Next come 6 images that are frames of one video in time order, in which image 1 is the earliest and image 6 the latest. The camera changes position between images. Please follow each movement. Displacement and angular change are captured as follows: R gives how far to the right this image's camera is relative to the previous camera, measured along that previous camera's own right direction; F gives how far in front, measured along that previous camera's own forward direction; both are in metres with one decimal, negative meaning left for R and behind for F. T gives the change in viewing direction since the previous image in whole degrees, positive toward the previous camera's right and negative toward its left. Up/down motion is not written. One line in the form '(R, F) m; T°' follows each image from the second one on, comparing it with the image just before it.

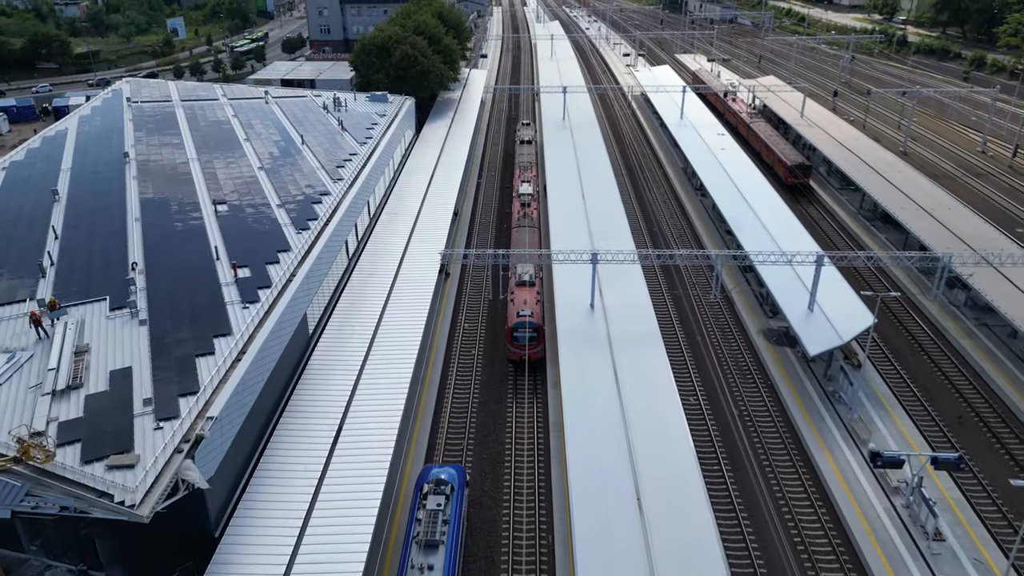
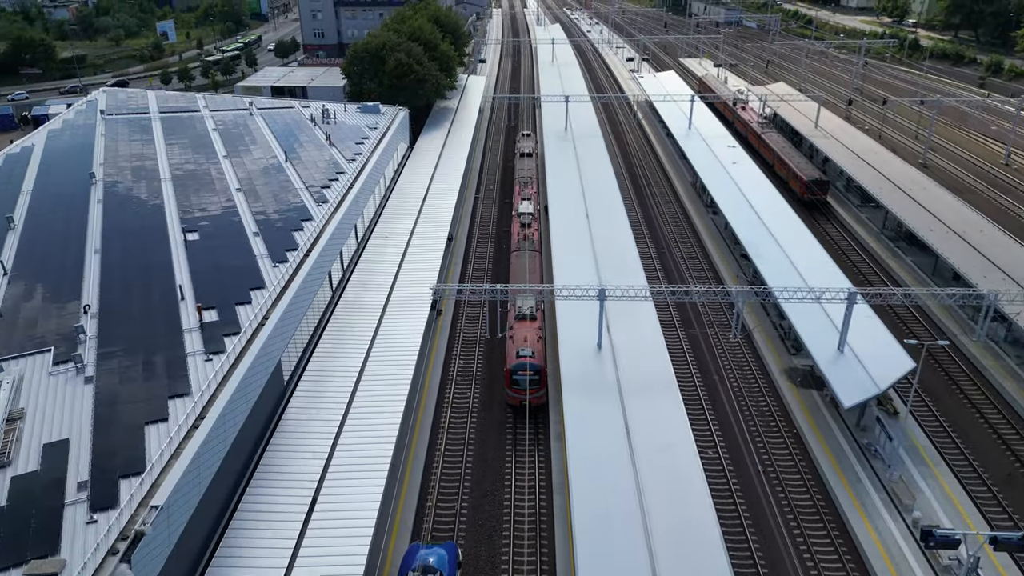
(0.0, +2.4) m; 0°
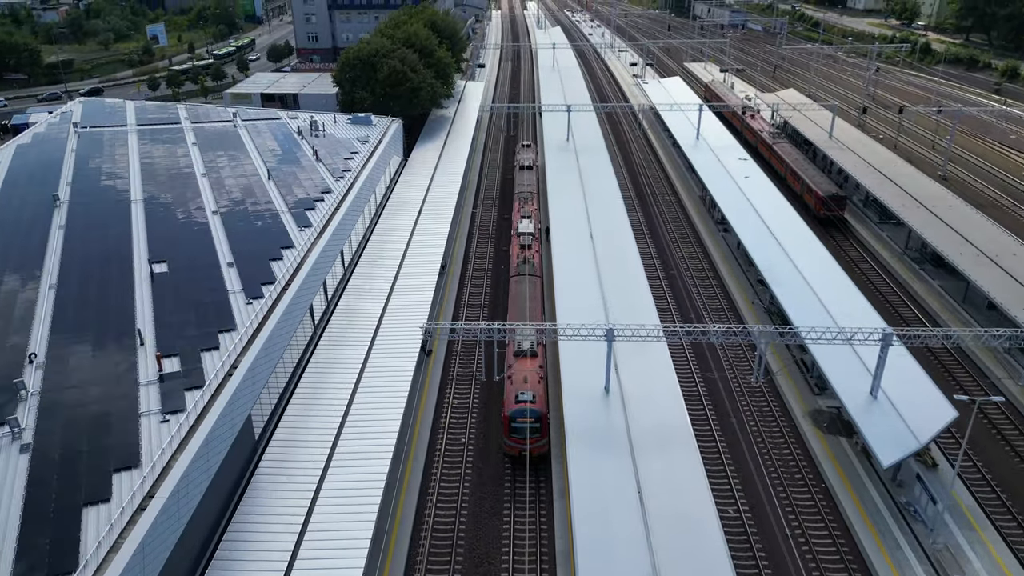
(0.0, +2.2) m; 0°
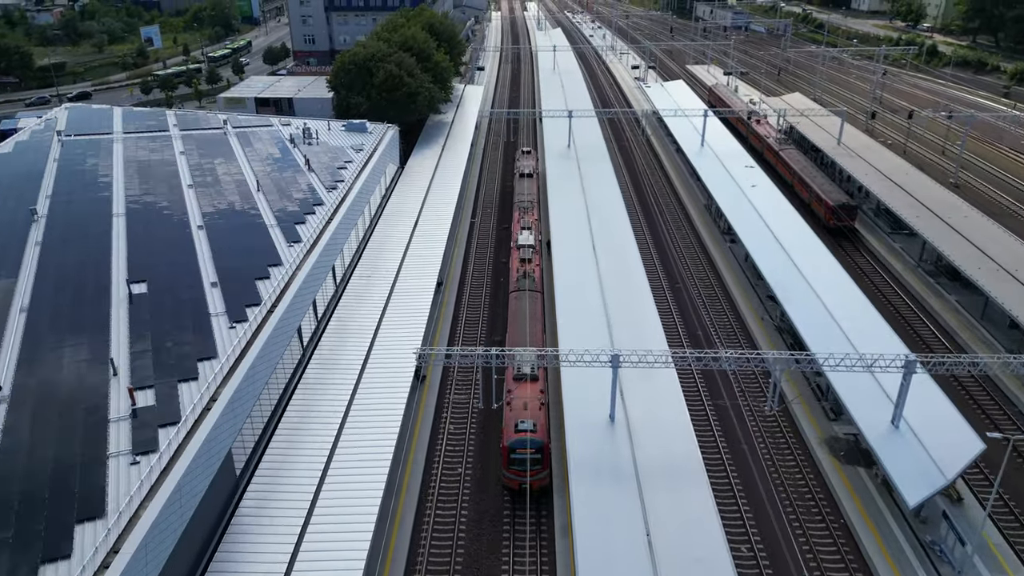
(0.0, +1.2) m; 0°
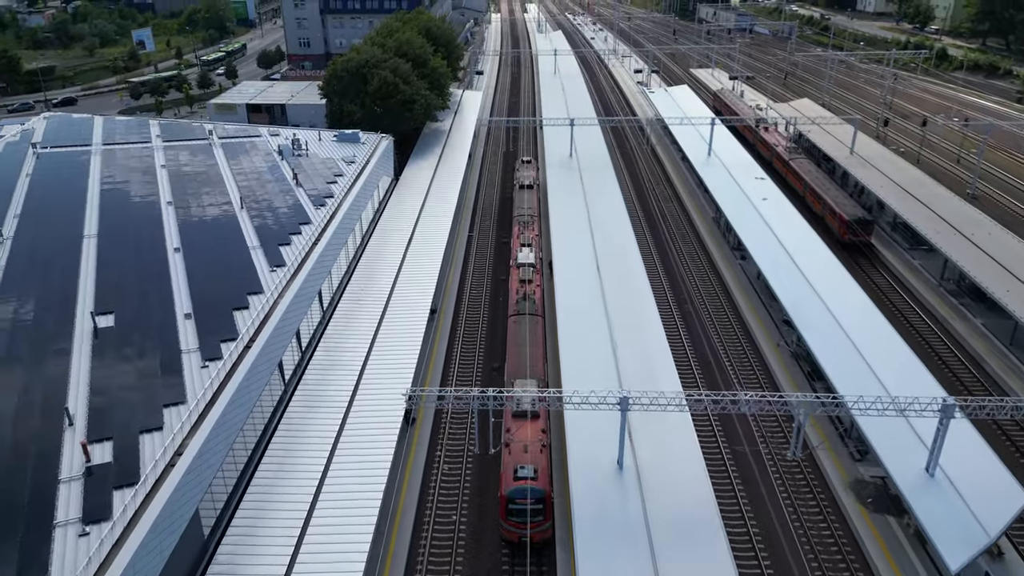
(0.0, +1.7) m; 0°
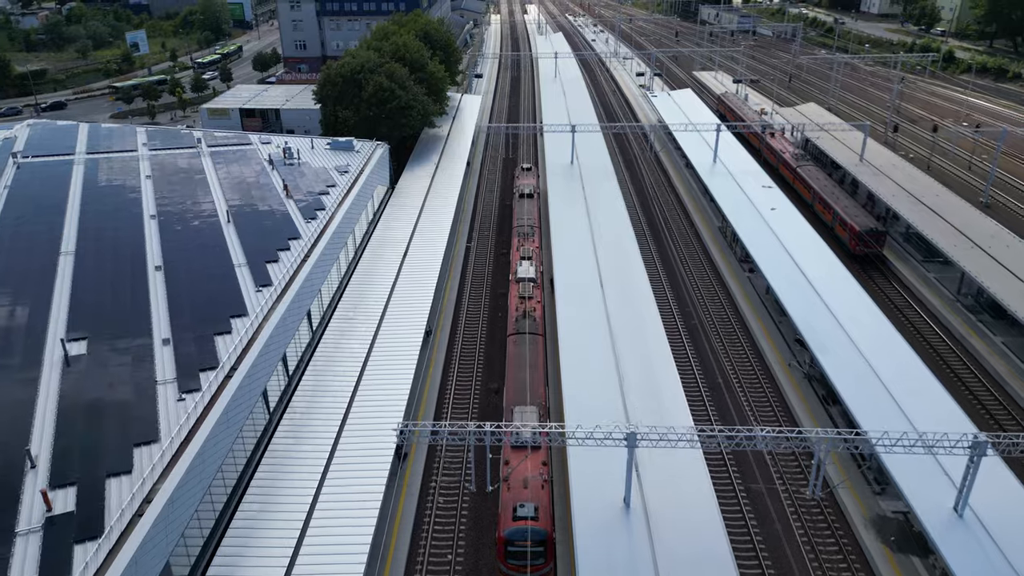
(0.0, +1.2) m; 0°
